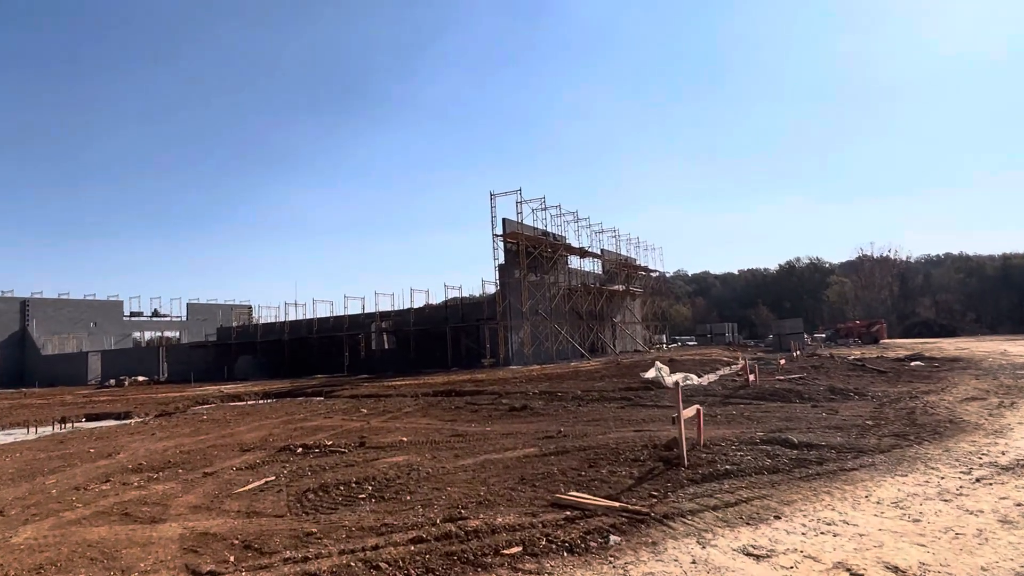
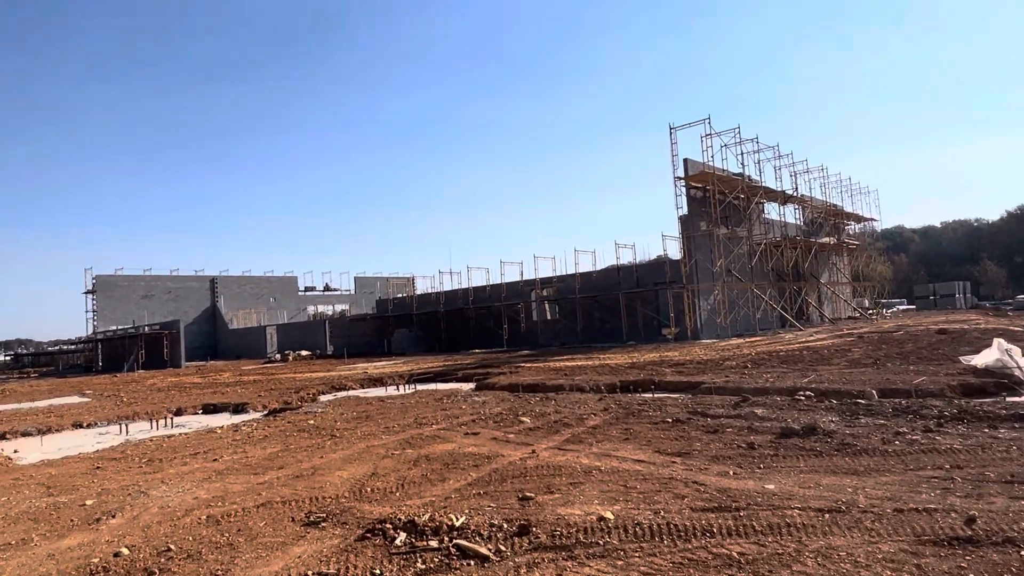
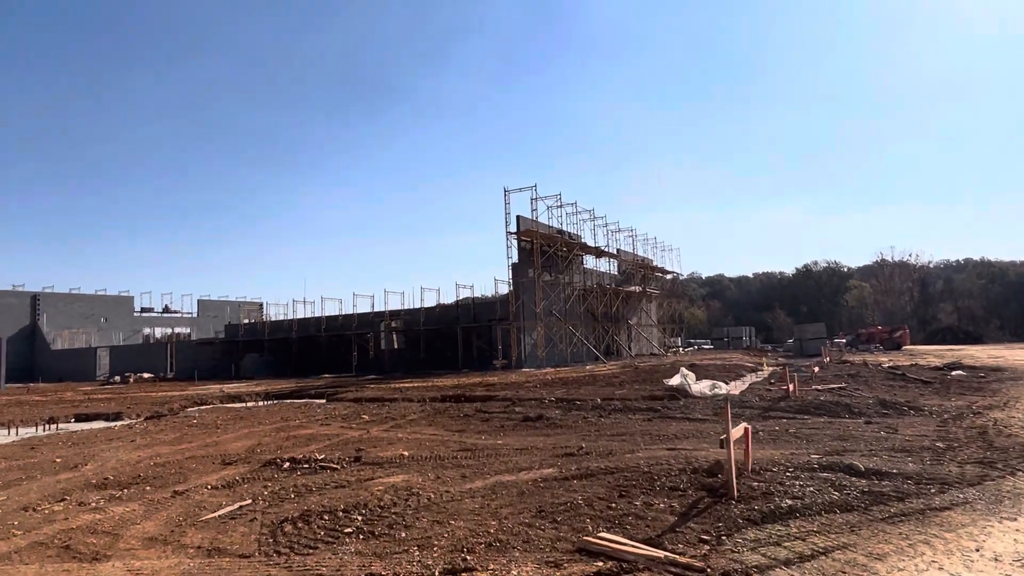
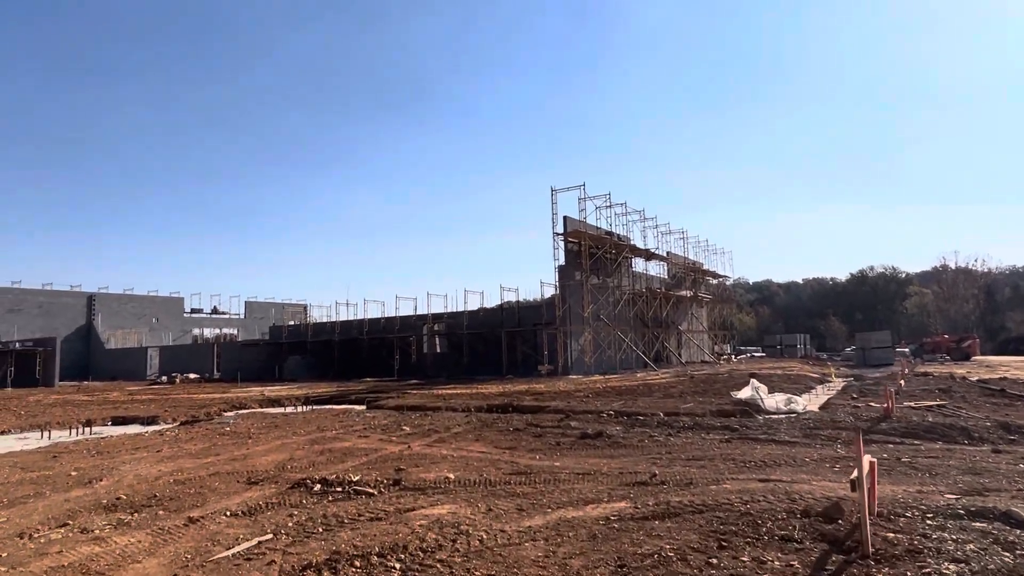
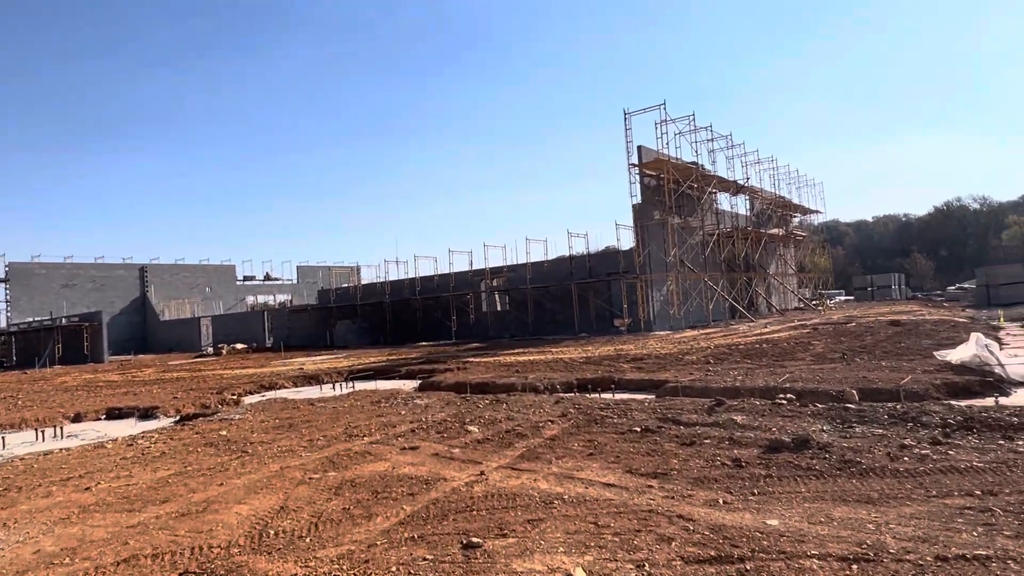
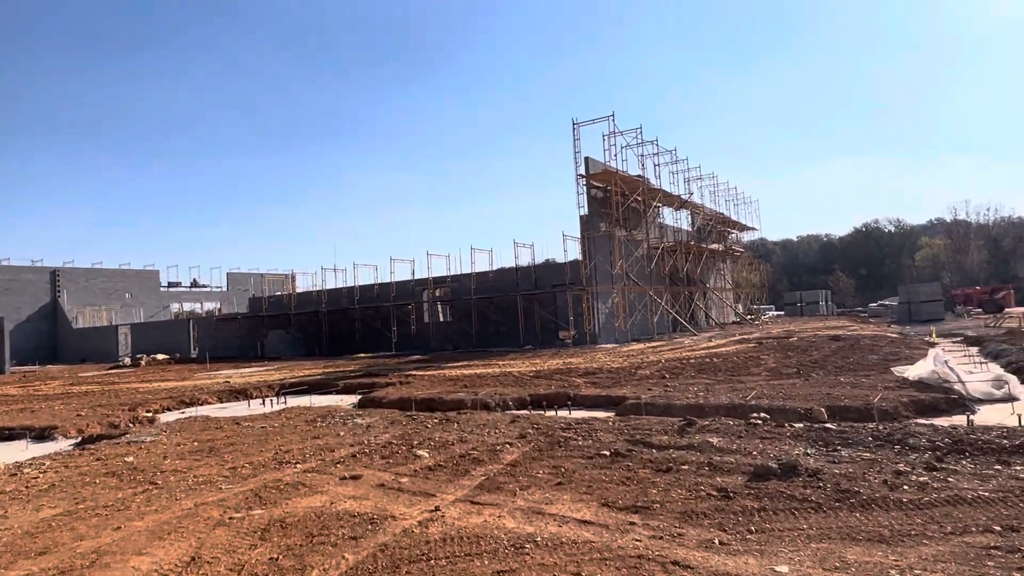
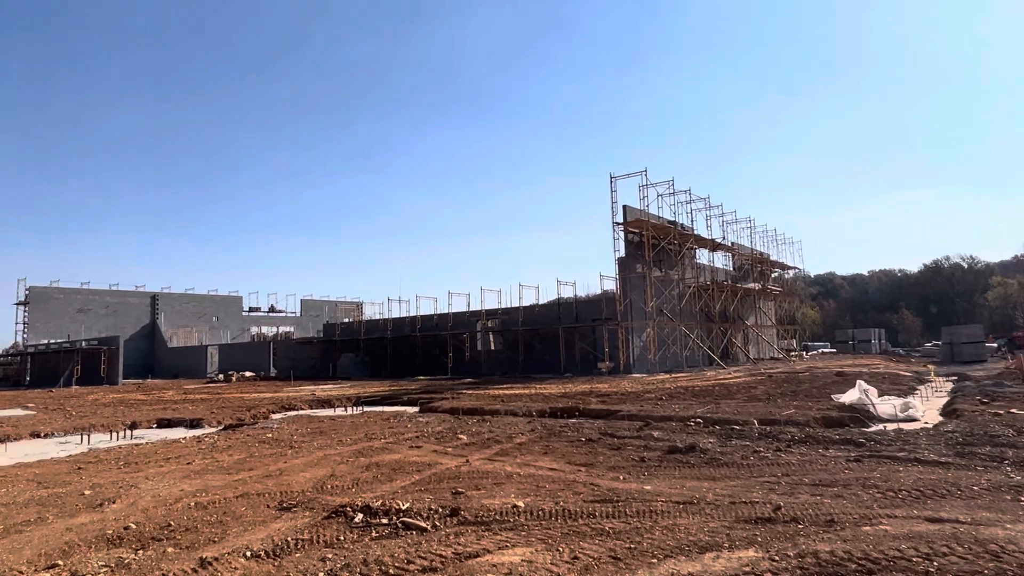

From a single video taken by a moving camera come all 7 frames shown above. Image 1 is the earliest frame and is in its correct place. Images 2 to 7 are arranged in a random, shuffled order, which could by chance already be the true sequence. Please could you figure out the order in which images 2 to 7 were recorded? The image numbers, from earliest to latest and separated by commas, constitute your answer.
3, 4, 7, 2, 5, 6
